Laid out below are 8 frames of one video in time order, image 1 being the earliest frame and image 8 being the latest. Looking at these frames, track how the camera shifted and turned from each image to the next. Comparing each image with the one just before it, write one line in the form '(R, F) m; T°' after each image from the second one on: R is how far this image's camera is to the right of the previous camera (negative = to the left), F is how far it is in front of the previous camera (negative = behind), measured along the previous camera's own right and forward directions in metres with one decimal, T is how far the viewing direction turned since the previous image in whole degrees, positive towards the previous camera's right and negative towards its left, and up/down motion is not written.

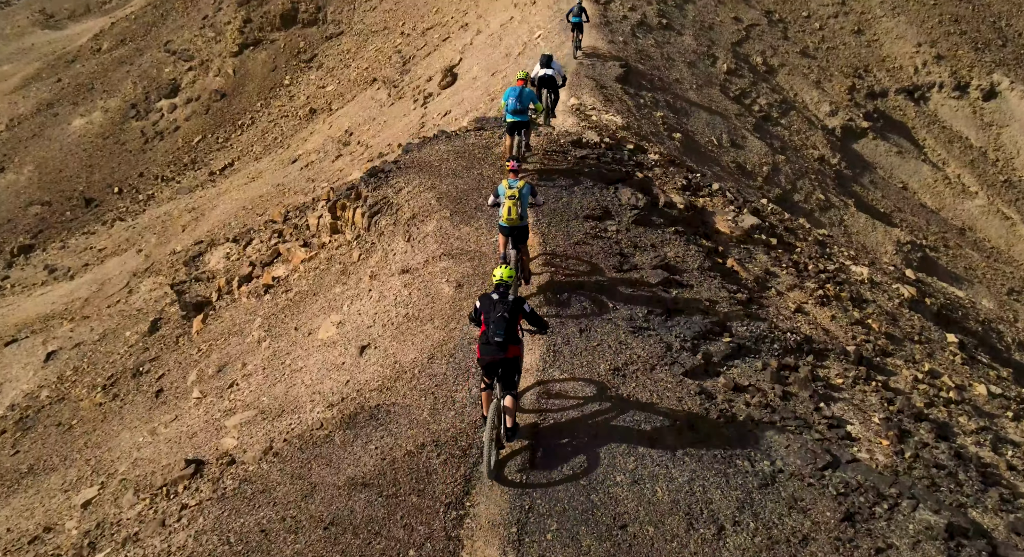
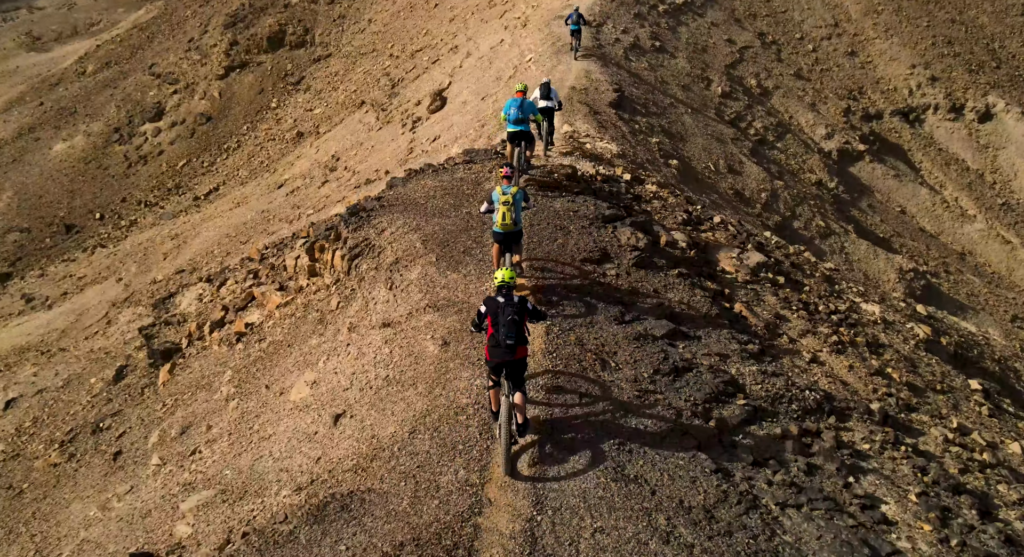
(0.0, +0.6) m; +1°
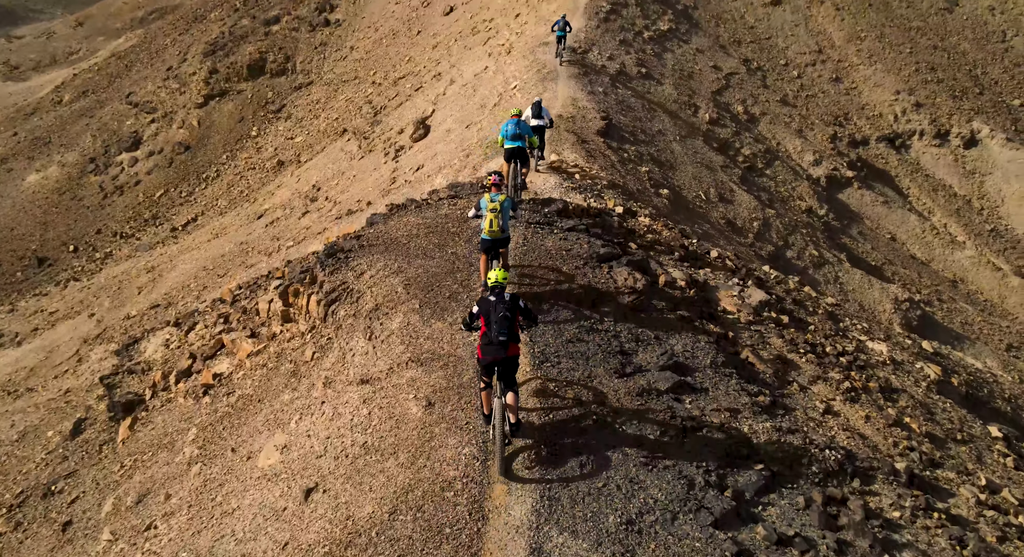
(0.0, +0.6) m; +1°
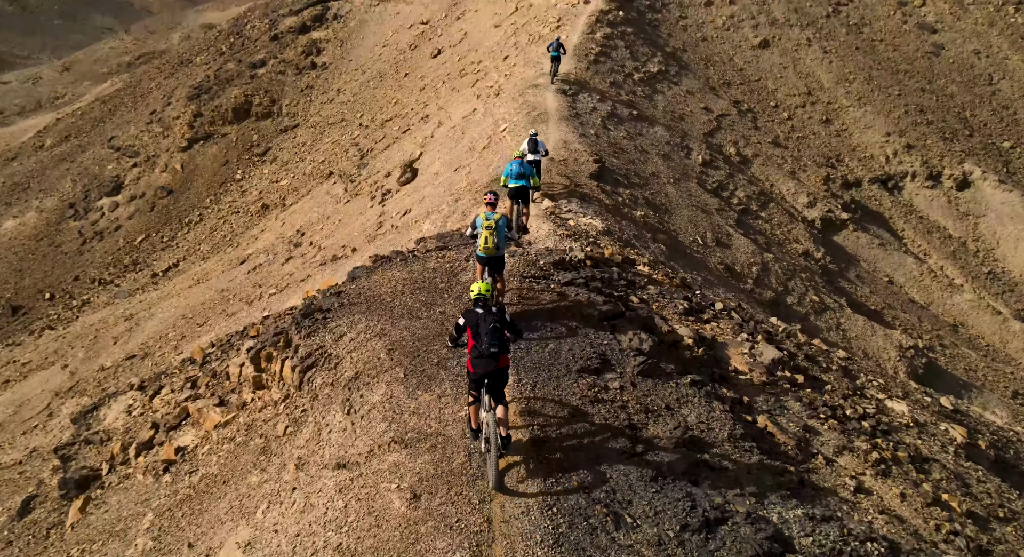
(0.0, +0.7) m; +1°
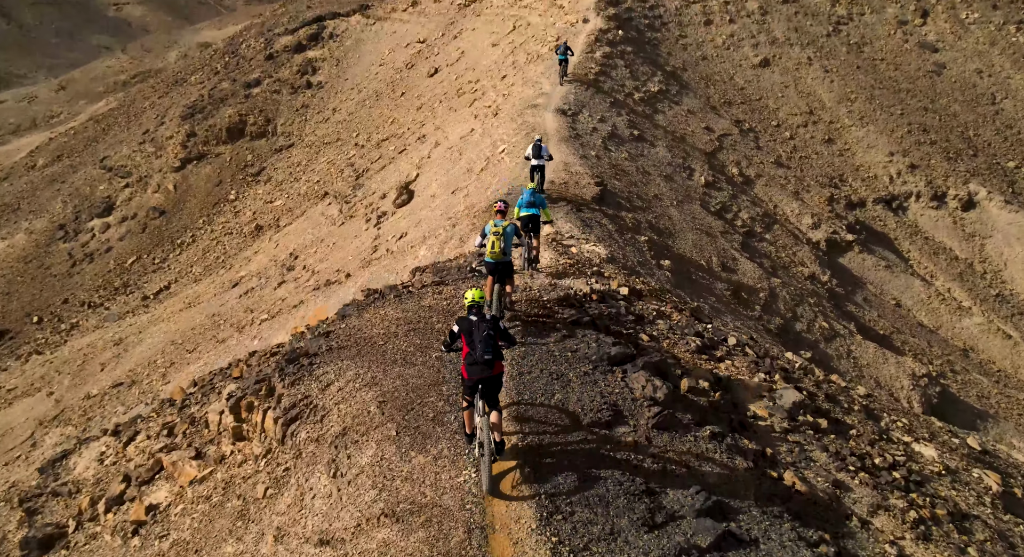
(0.0, +0.6) m; 0°
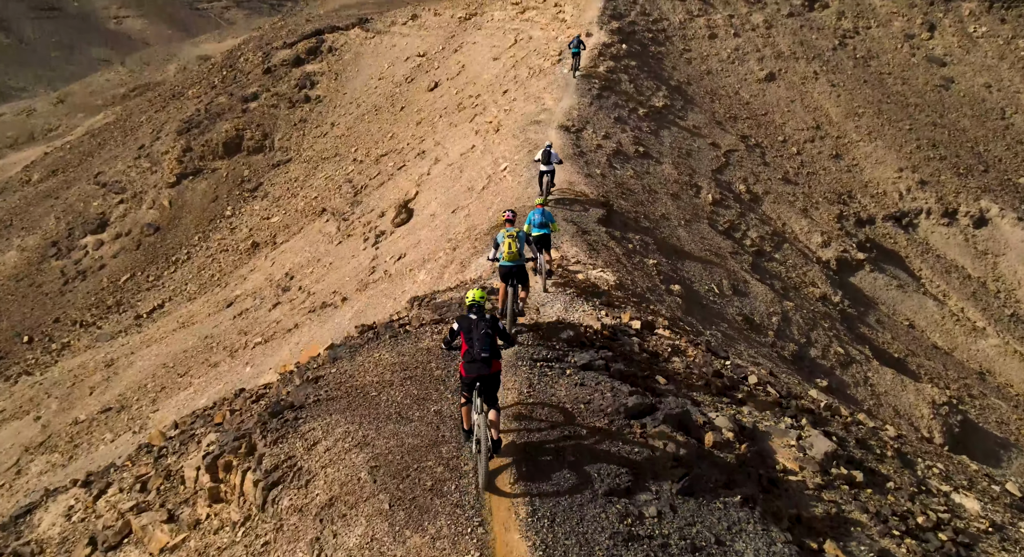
(0.0, +0.7) m; 0°
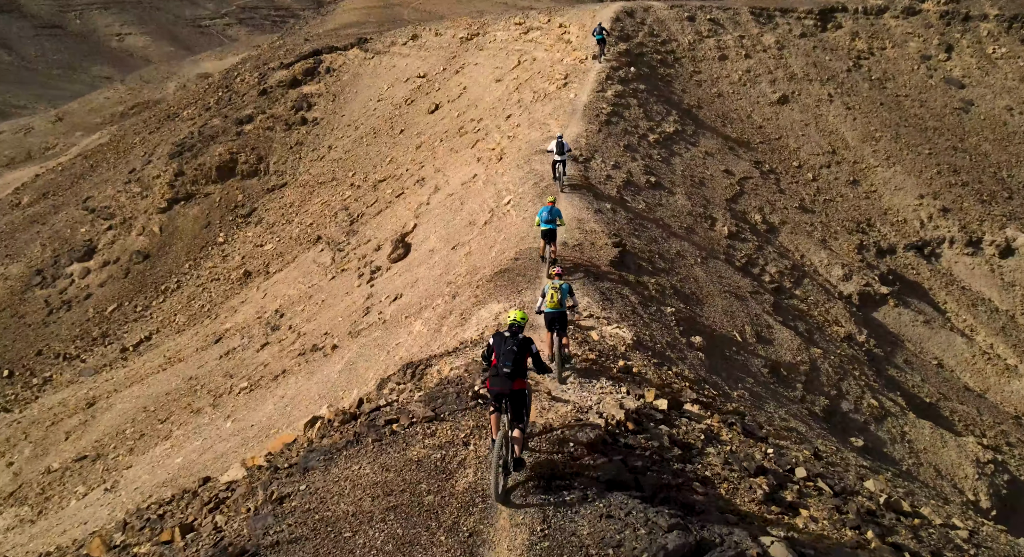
(0.0, +1.3) m; 0°
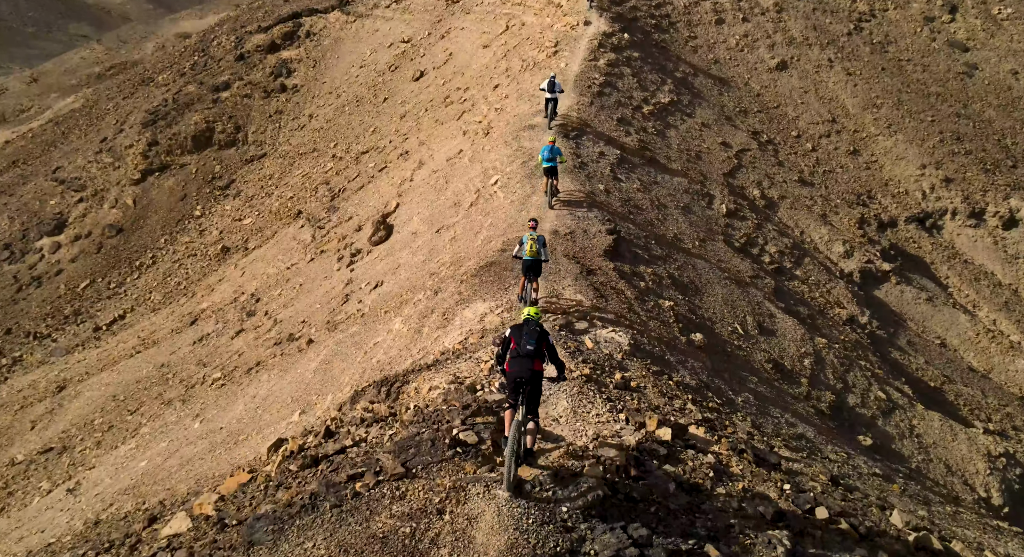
(0.0, +1.0) m; +1°
